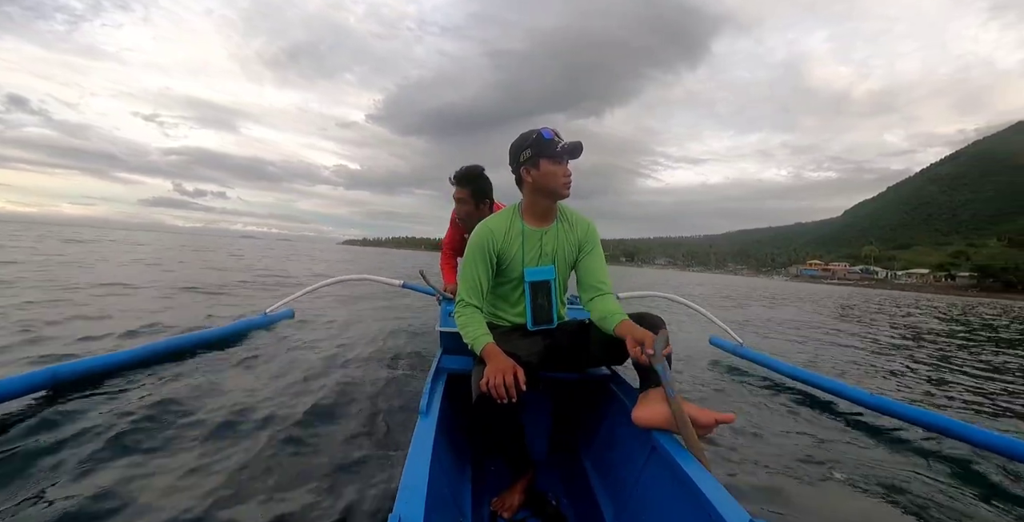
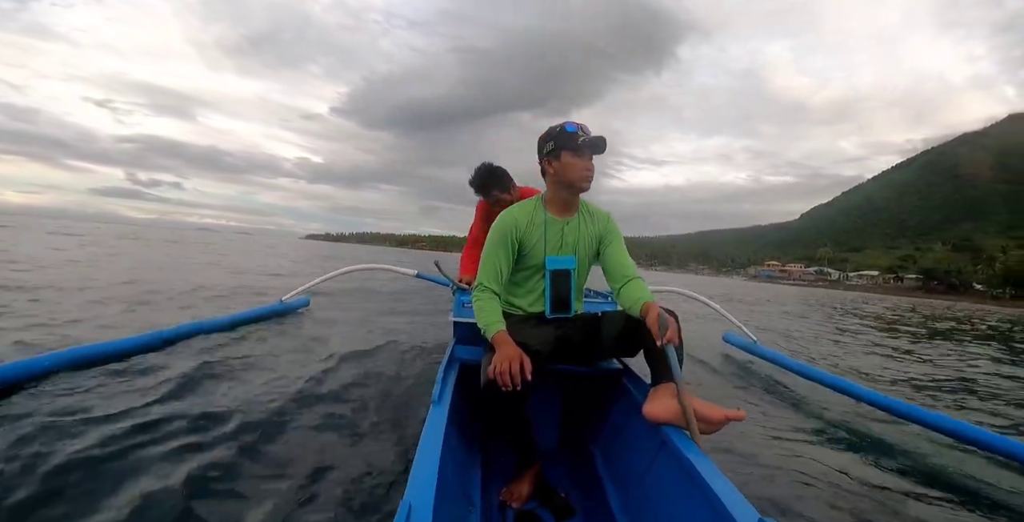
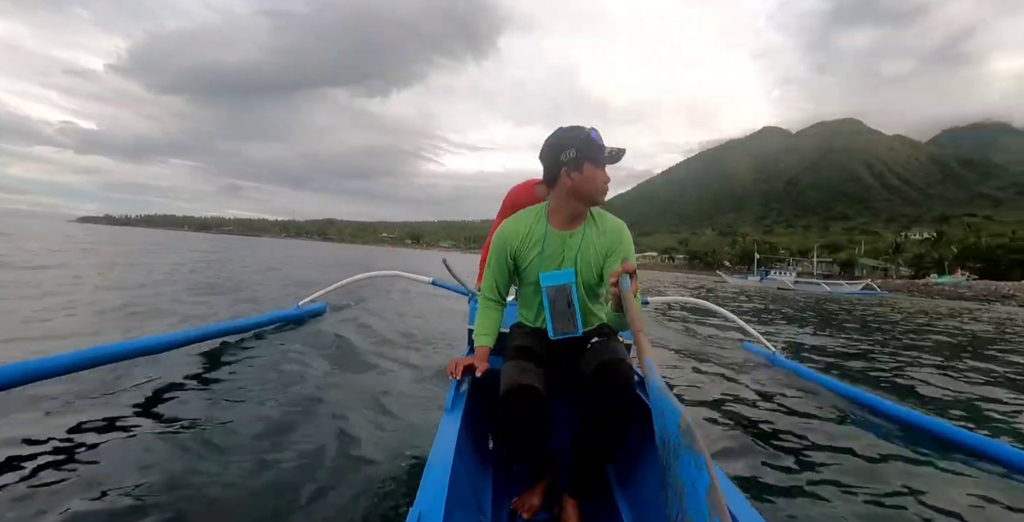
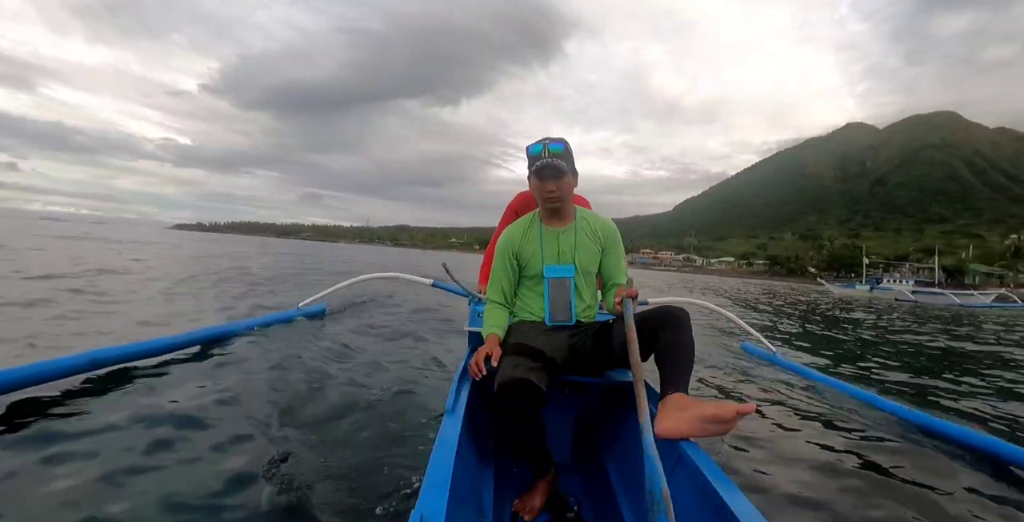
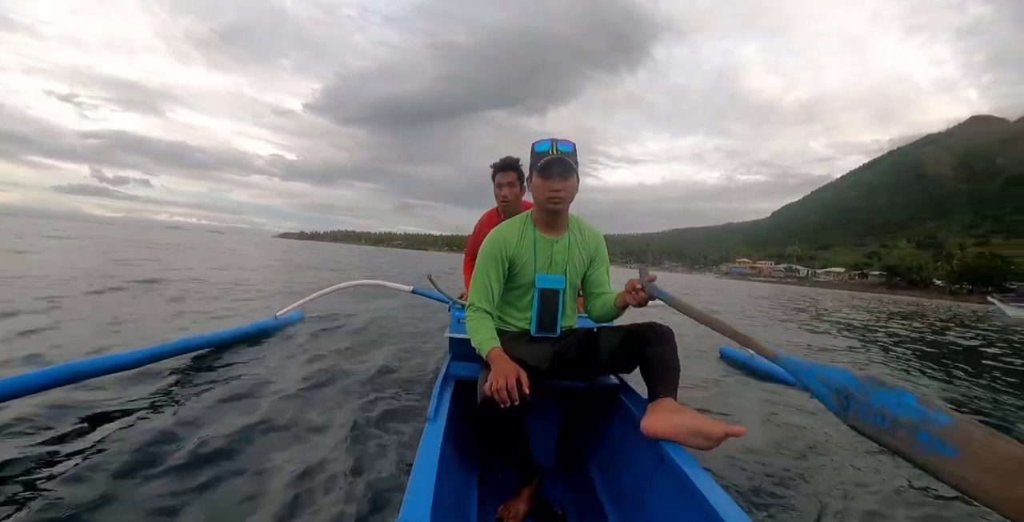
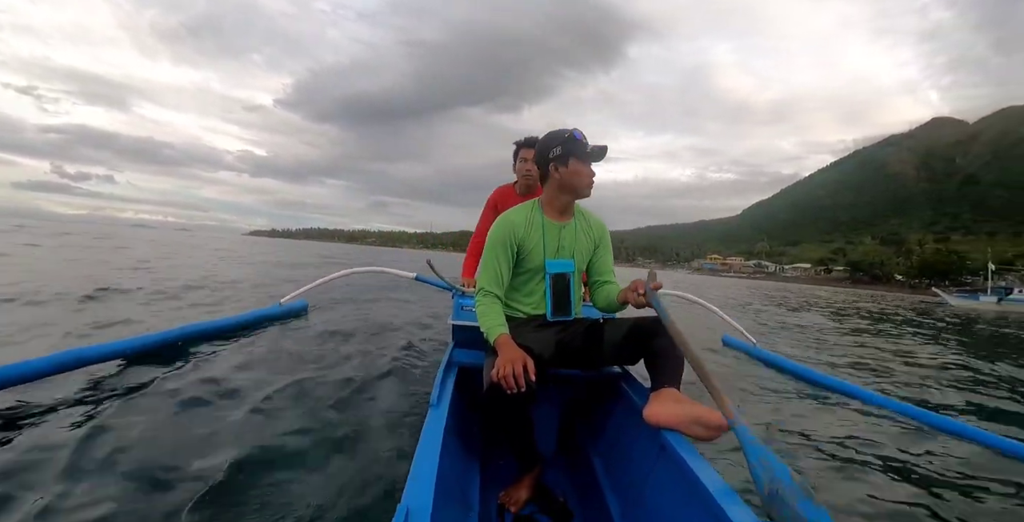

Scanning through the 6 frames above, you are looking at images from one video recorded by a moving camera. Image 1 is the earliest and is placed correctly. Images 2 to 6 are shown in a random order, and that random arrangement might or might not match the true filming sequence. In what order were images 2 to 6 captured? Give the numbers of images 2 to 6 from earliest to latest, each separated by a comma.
2, 5, 6, 4, 3
